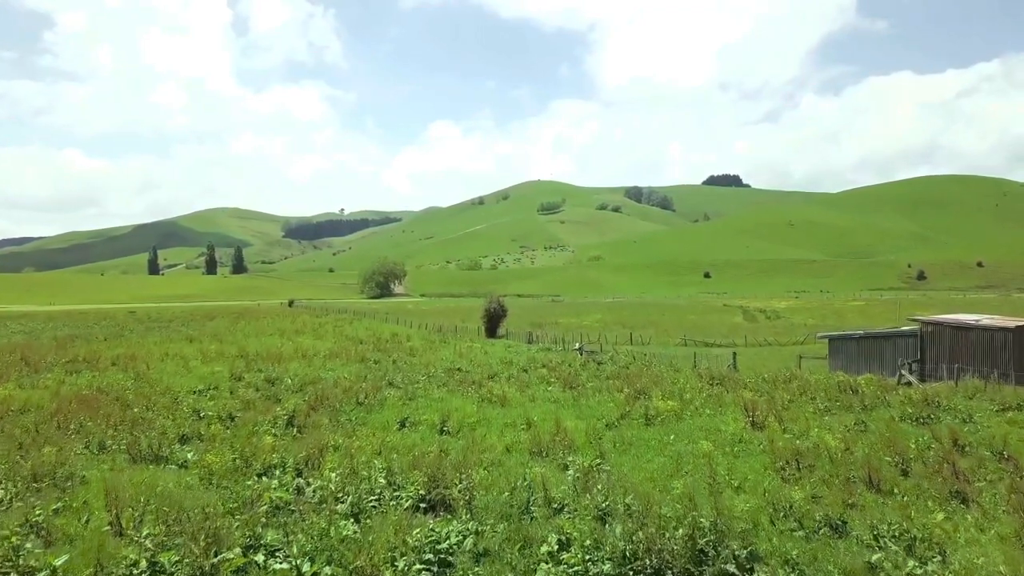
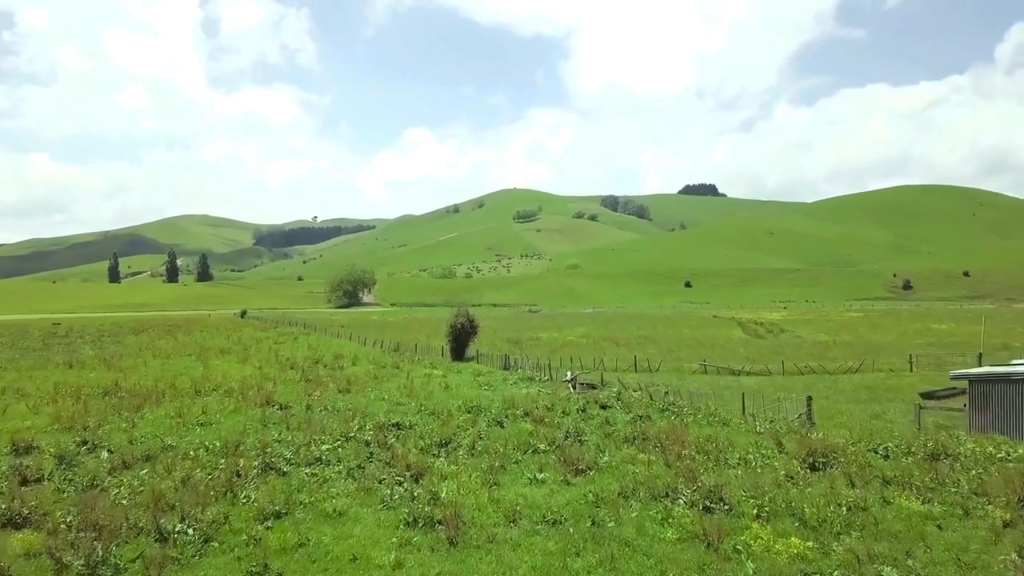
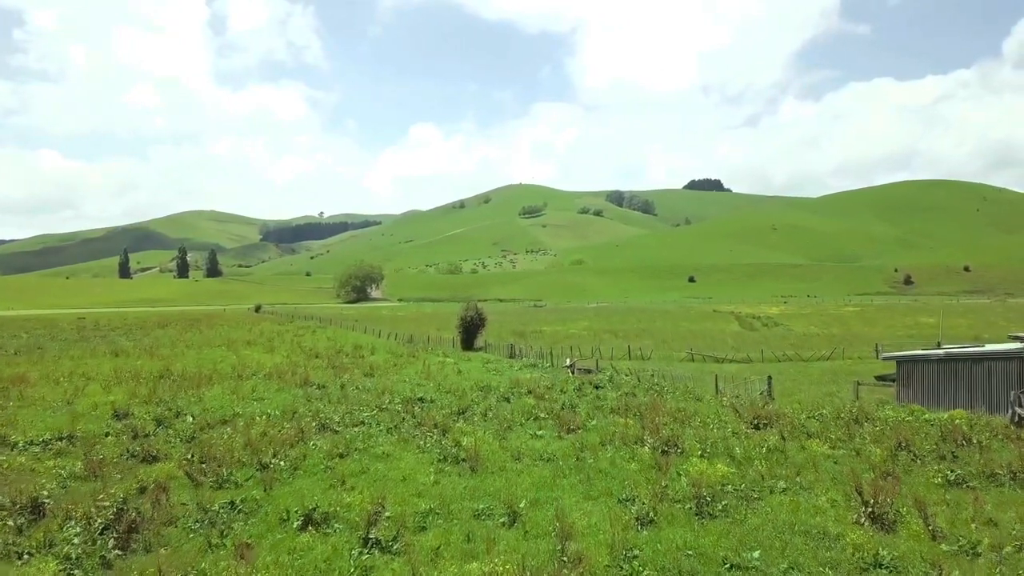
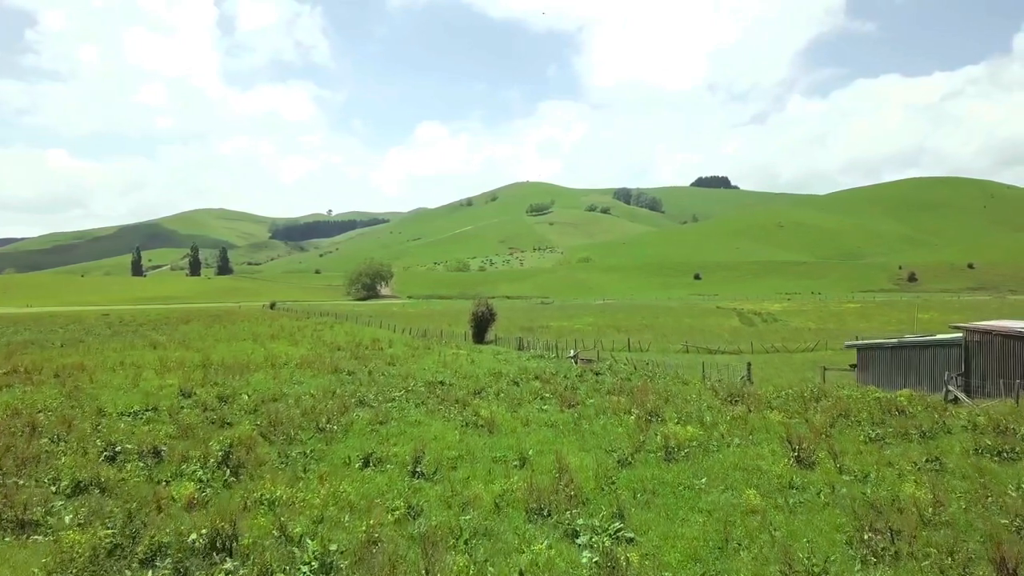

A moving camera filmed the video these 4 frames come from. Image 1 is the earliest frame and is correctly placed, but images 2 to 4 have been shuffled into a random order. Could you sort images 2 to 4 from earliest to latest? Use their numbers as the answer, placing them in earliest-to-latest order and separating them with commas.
4, 3, 2
